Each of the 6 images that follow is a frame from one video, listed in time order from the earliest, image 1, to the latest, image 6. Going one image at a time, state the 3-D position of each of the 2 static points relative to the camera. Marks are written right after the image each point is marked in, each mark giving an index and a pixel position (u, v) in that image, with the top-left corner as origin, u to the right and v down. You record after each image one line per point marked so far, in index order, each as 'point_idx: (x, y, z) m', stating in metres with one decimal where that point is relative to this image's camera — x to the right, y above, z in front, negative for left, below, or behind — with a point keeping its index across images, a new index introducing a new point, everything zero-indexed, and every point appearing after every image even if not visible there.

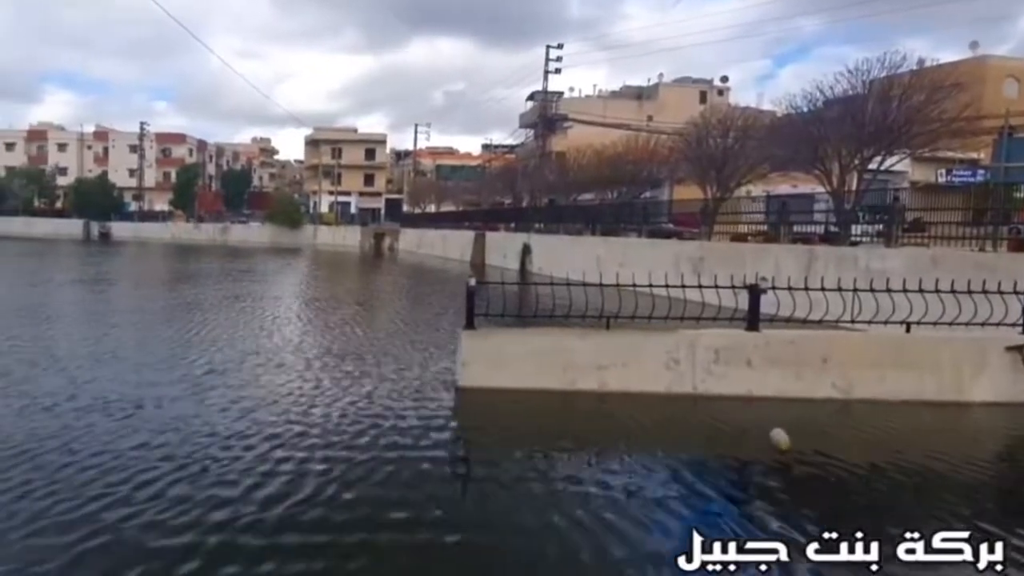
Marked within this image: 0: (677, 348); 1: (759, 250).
0: (+2.8, -1.0, +11.2) m
1: (+5.5, +0.8, +14.9) m
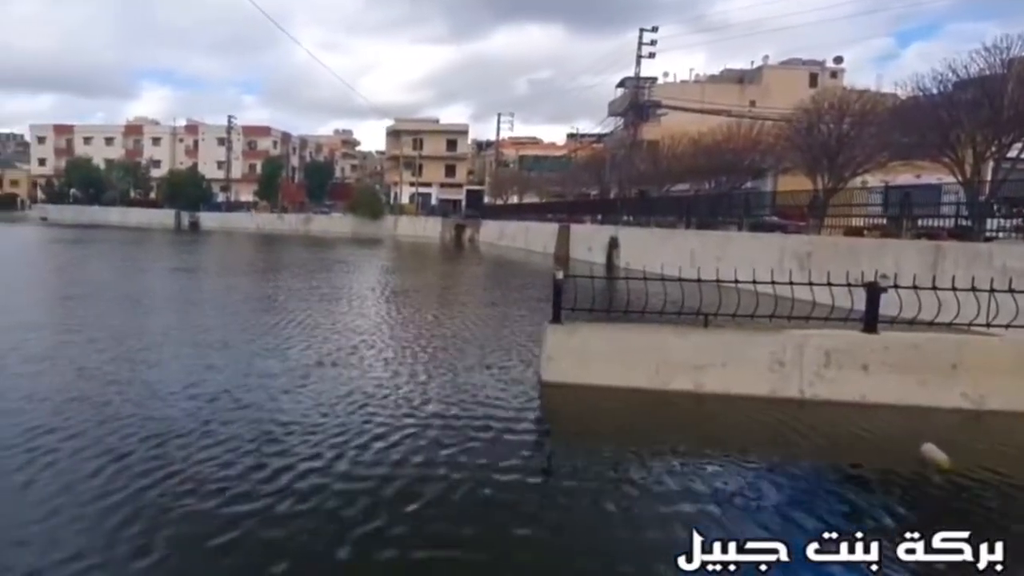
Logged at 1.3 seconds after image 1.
0: (+4.2, -1.0, +10.5) m
1: (+7.3, +0.9, +13.9) m
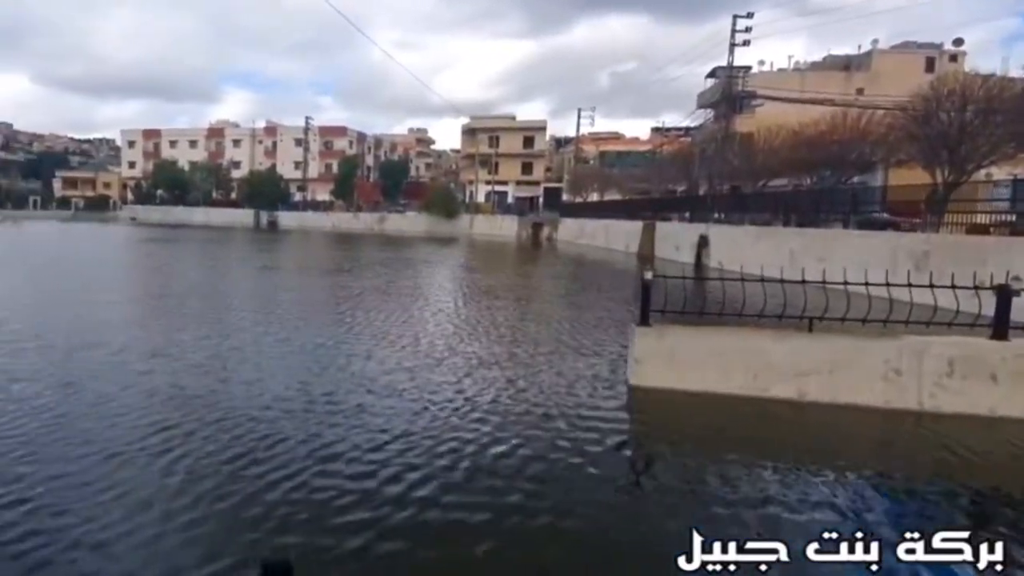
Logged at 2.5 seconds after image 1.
0: (+5.6, -1.0, +9.6) m
1: (+9.0, +0.8, +12.7) m
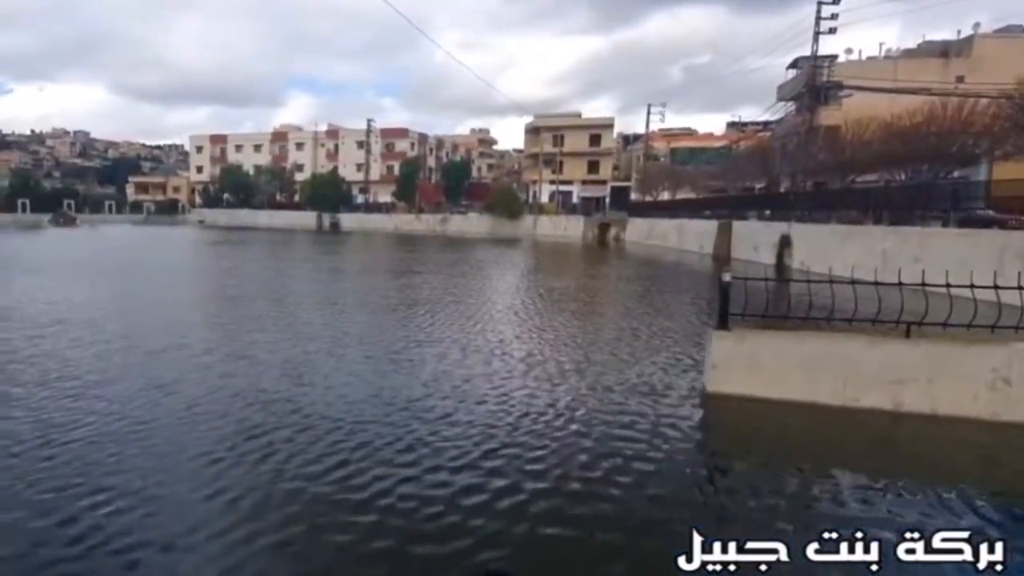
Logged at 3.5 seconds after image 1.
0: (+6.6, -1.0, +8.8) m
1: (+10.2, +0.7, +11.6) m
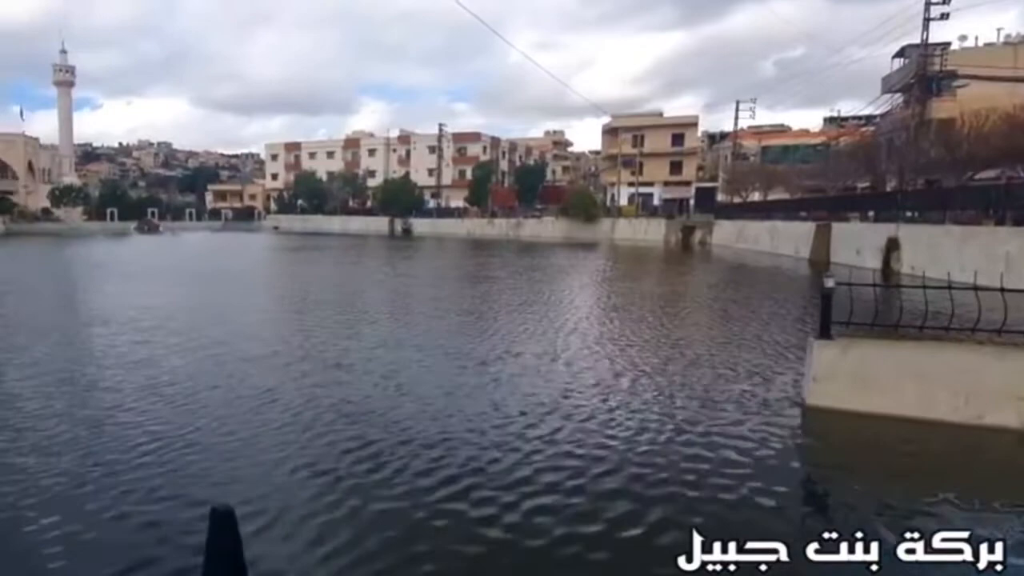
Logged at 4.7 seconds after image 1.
0: (+7.8, -1.1, +7.7) m
1: (+11.6, +0.6, +10.2) m
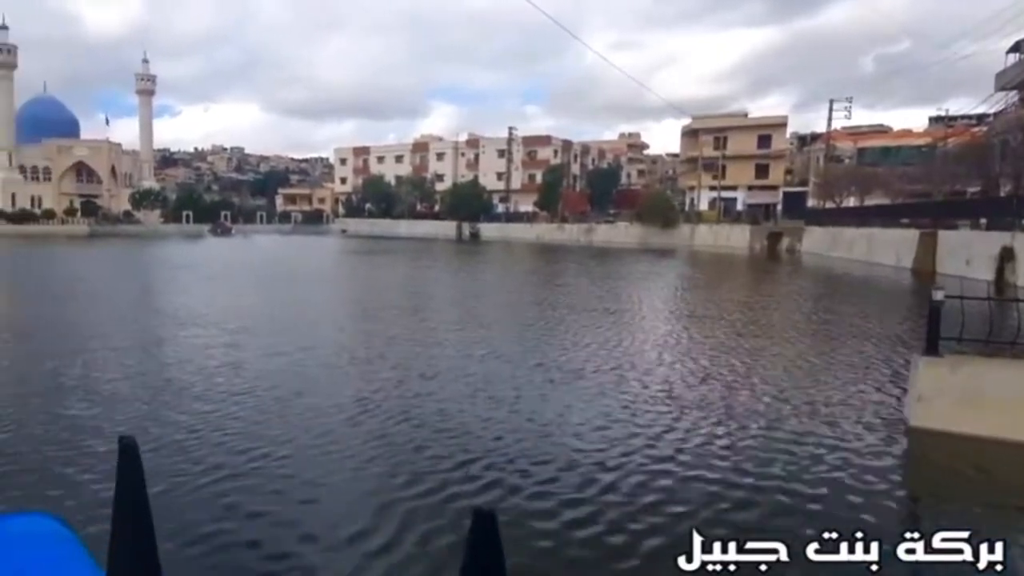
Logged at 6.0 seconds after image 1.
0: (+8.8, -1.3, +6.7) m
1: (+12.9, +0.4, +8.9) m
